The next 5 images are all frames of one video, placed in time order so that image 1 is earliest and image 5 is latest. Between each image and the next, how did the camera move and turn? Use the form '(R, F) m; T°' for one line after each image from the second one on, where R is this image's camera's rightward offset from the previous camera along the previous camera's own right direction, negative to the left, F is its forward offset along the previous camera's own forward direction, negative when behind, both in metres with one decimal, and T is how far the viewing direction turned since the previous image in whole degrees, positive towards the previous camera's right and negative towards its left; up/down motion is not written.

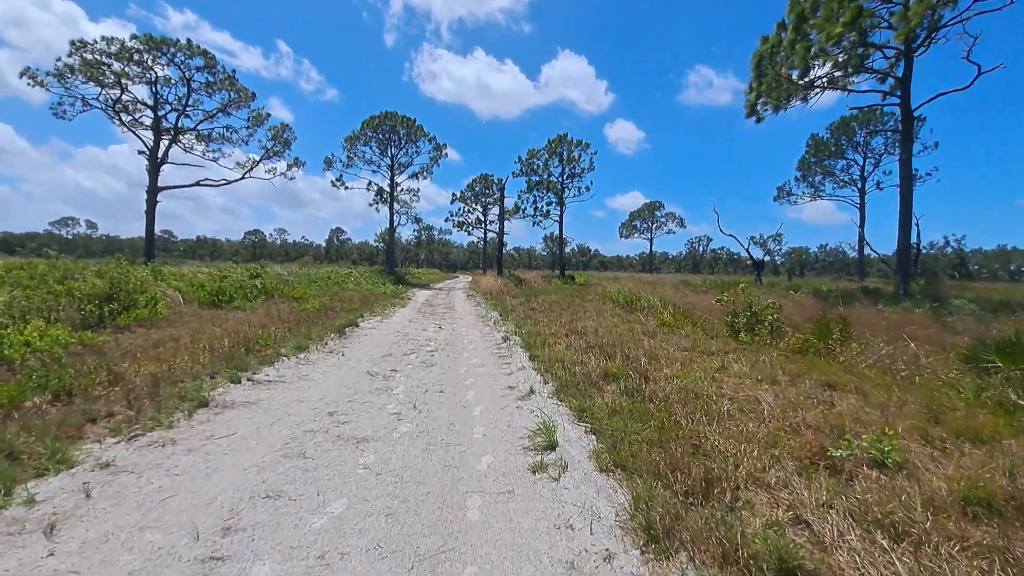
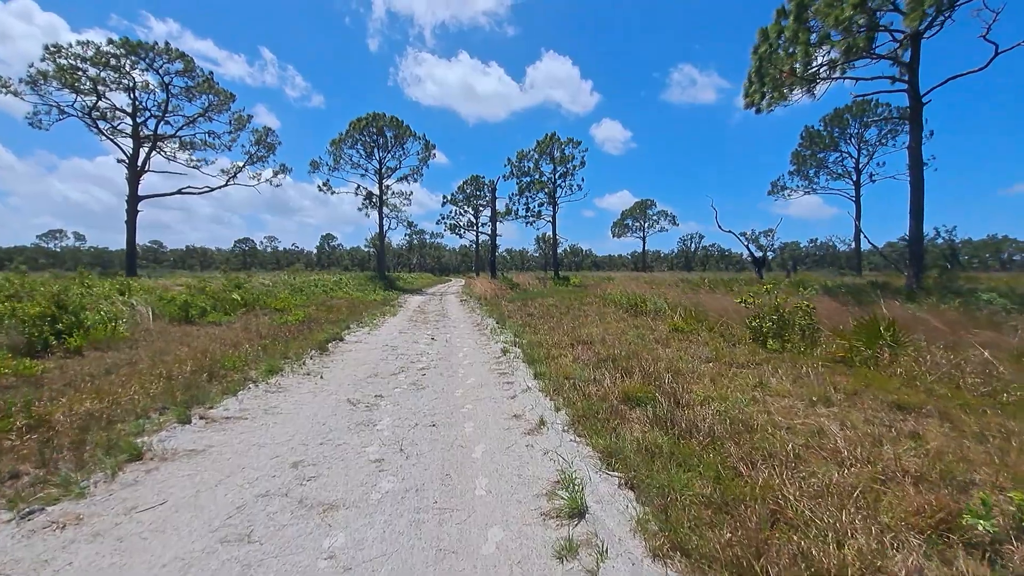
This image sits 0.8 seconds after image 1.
(-0.1, +1.0) m; +1°
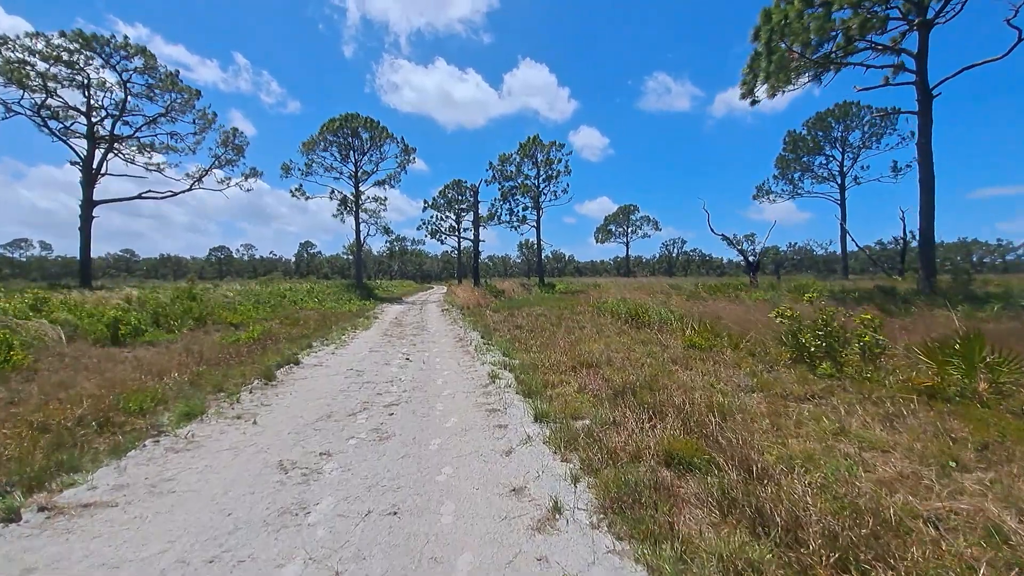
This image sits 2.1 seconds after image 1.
(-0.1, +1.6) m; +2°
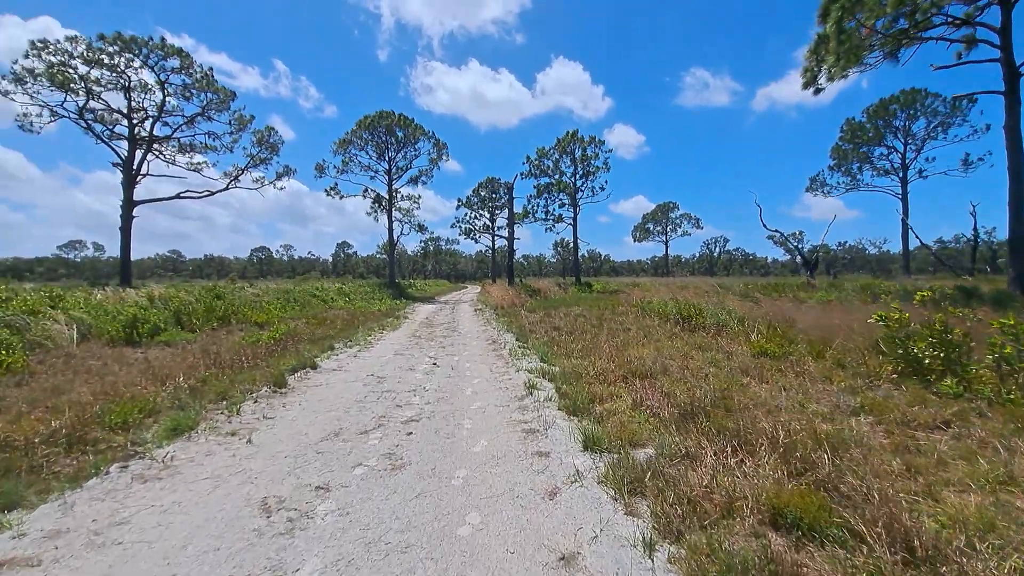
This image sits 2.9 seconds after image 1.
(-0.1, +1.0) m; -4°
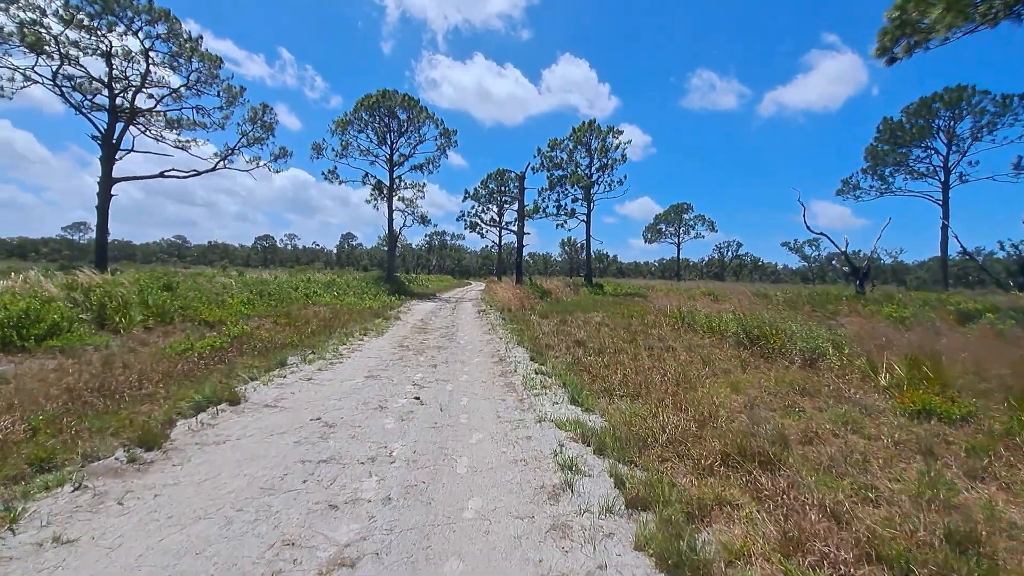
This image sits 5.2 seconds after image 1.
(-0.2, +2.6) m; 0°
